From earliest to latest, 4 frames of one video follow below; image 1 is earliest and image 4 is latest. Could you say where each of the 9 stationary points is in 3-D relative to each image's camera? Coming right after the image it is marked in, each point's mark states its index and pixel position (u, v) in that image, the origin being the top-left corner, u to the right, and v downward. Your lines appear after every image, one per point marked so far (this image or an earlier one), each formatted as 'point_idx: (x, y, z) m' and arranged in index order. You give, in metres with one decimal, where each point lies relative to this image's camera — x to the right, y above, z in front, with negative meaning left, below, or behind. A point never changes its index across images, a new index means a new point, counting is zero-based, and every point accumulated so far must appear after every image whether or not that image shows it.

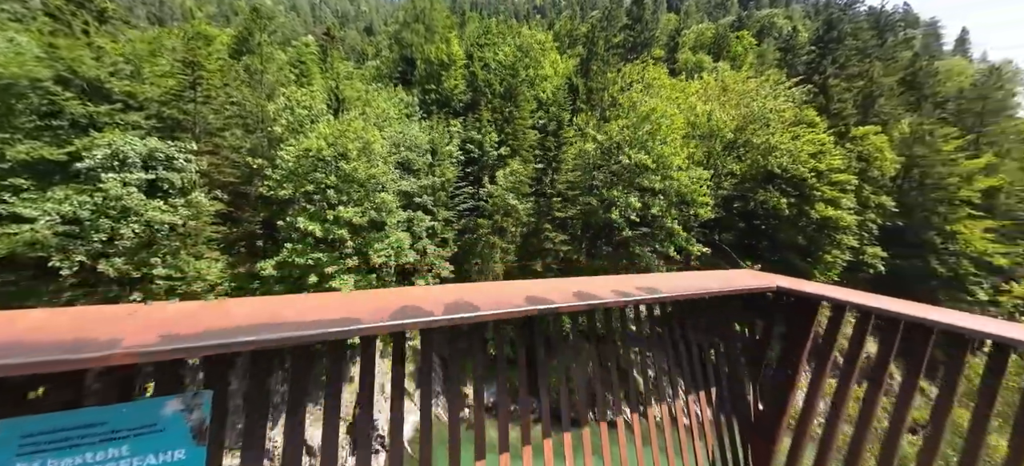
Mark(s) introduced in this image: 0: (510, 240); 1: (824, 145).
0: (-0.1, -0.3, +16.7) m
1: (+14.2, +3.9, +17.4) m
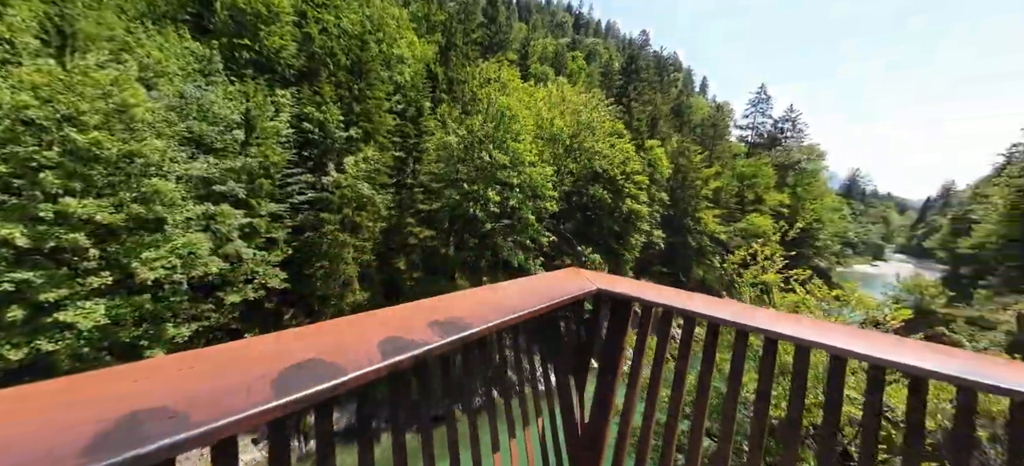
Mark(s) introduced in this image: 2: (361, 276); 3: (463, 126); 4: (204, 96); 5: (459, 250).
0: (-5.6, -0.2, +14.8) m
1: (+6.6, +4.6, +21.9) m
2: (-5.9, -1.6, +14.8) m
3: (-2.4, +5.0, +17.9) m
4: (-10.9, +4.8, +13.8) m
5: (-2.2, -0.7, +16.5) m
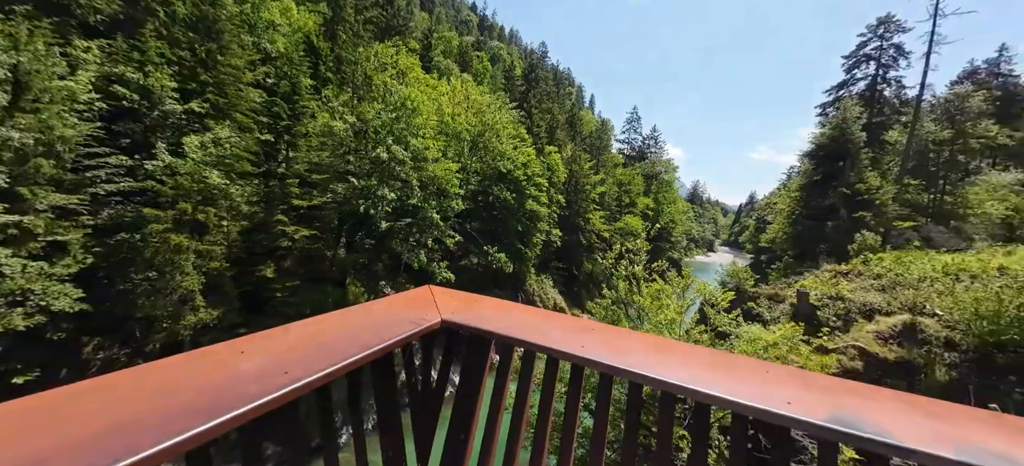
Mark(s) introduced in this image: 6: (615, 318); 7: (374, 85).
0: (-8.8, -0.2, +11.6) m
1: (+0.8, +4.6, +21.9) m
2: (-9.1, -1.7, +11.5) m
3: (-6.7, +5.0, +15.5) m
4: (-13.6, +4.8, +9.2) m
5: (-6.1, -0.7, +14.2) m
6: (+3.5, -2.9, +13.7) m
7: (-6.9, +6.9, +17.5) m
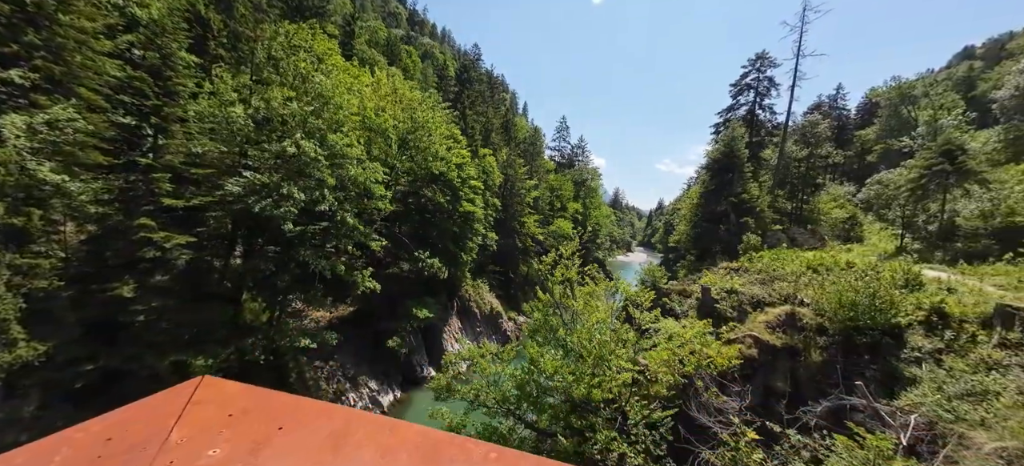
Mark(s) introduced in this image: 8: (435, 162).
0: (-10.6, -0.4, +8.9) m
1: (-2.9, +4.3, +20.7) m
2: (-10.9, -1.9, +8.8) m
3: (-9.2, +4.8, +13.2) m
4: (-15.0, +4.6, +5.7) m
5: (-8.3, -0.9, +11.9) m
6: (+1.2, -3.1, +13.0) m
7: (-9.7, +6.7, +15.1) m
8: (-4.1, +3.7, +18.9) m
